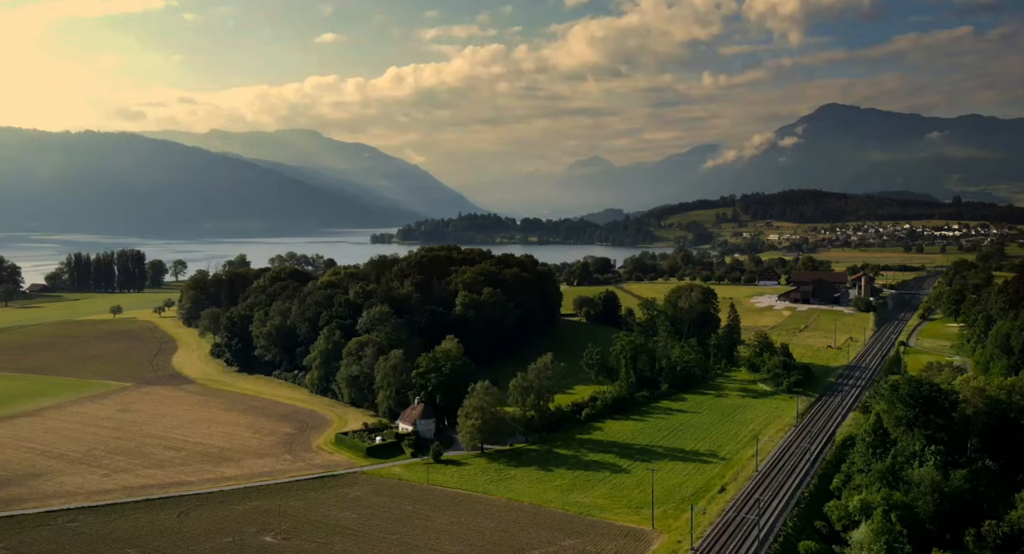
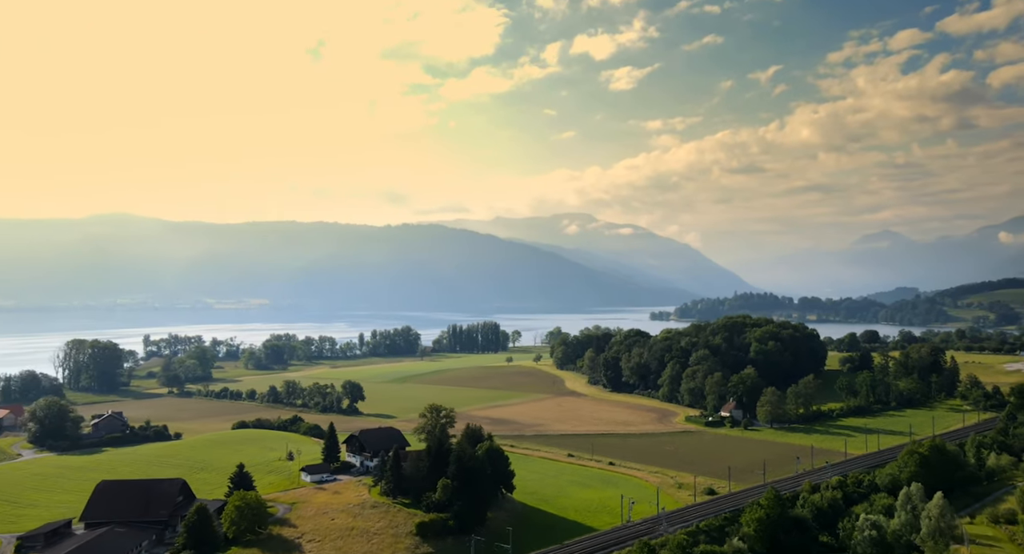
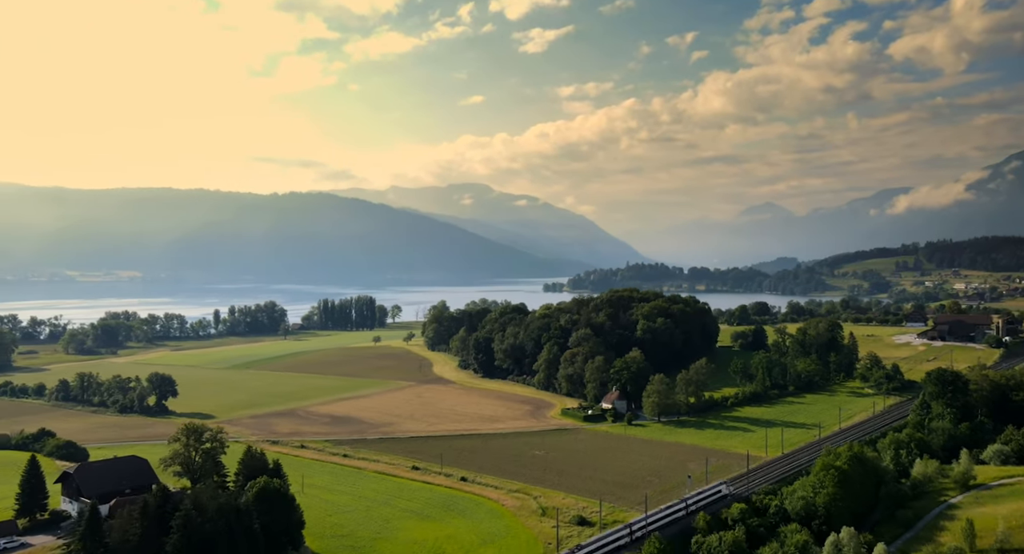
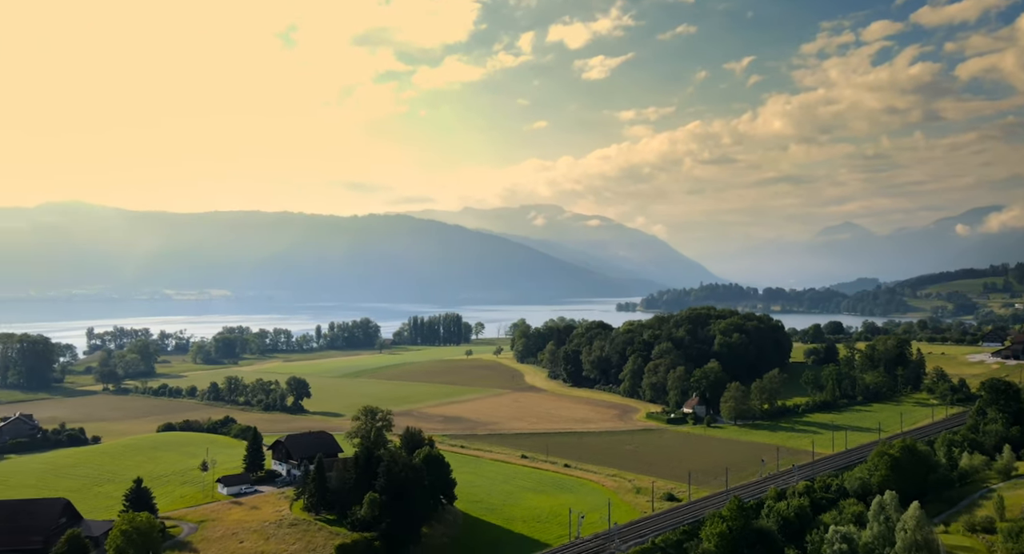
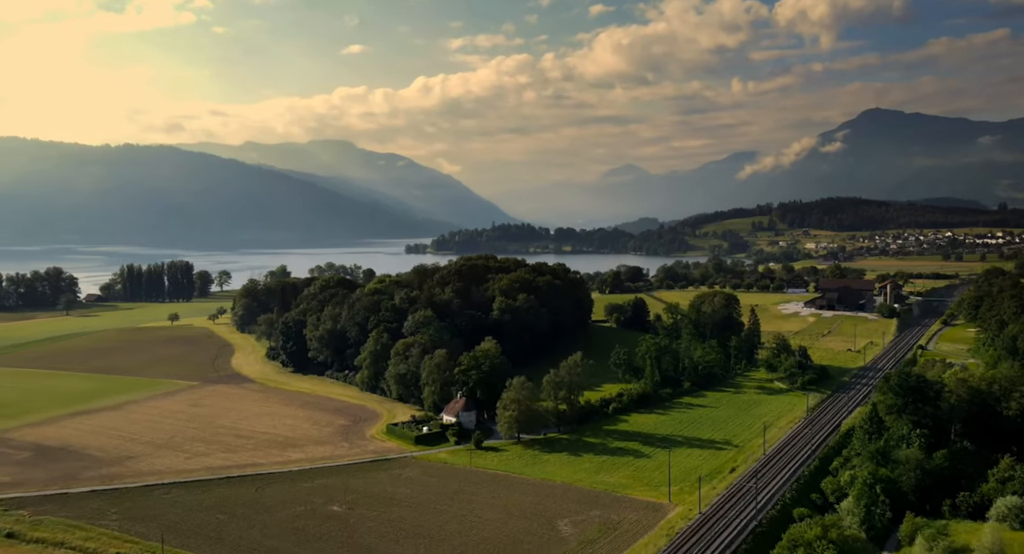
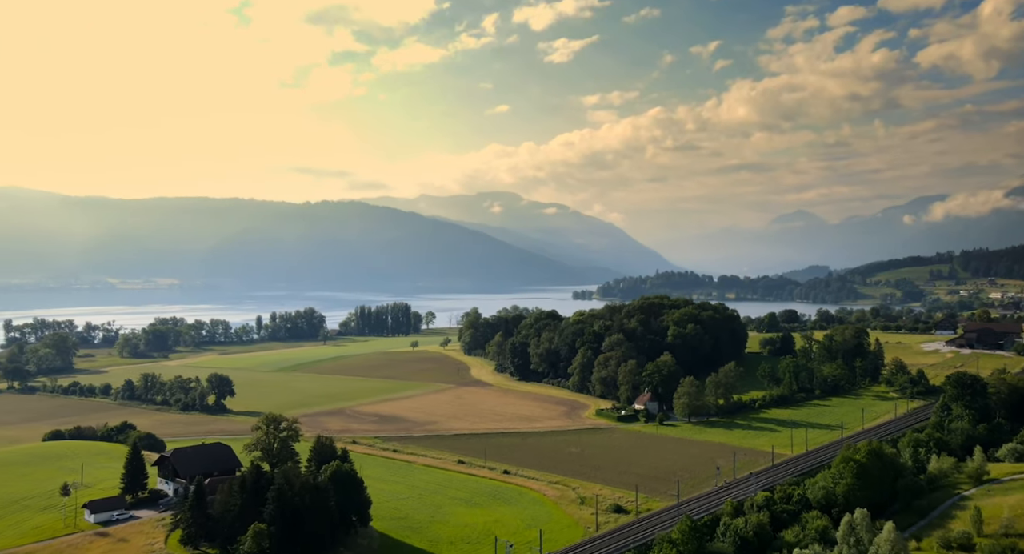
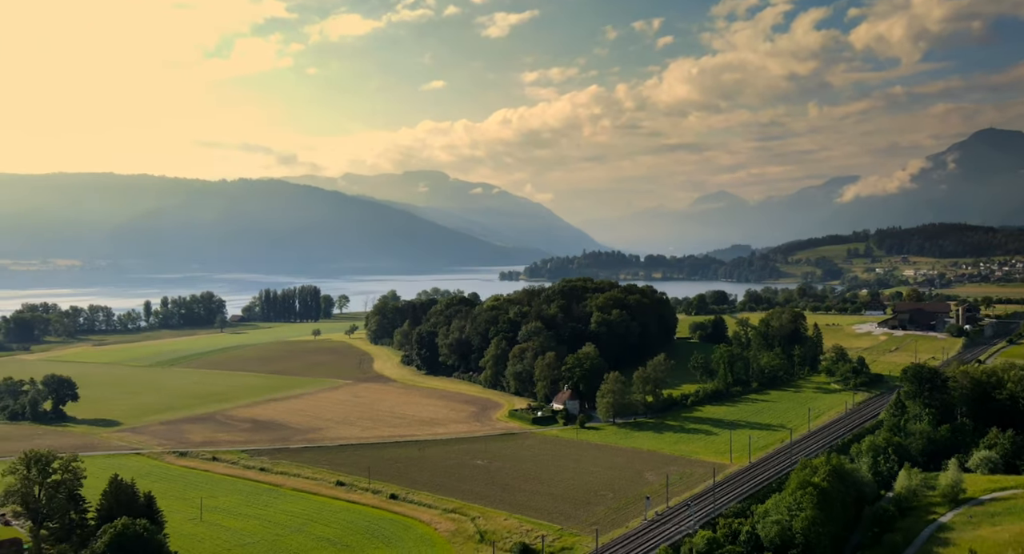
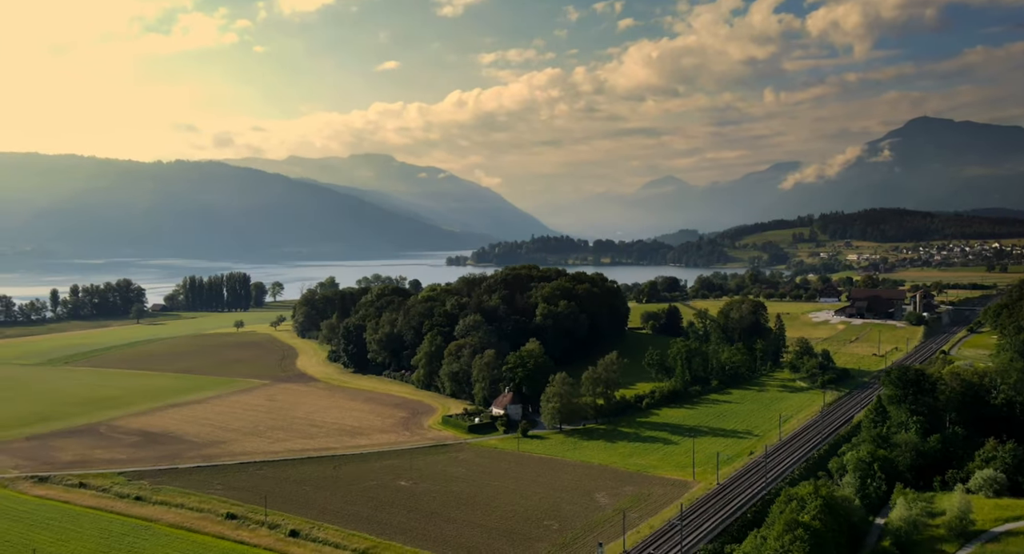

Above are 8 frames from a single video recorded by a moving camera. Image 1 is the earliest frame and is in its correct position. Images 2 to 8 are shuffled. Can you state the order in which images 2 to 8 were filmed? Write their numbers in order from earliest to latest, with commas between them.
5, 8, 7, 3, 6, 4, 2
